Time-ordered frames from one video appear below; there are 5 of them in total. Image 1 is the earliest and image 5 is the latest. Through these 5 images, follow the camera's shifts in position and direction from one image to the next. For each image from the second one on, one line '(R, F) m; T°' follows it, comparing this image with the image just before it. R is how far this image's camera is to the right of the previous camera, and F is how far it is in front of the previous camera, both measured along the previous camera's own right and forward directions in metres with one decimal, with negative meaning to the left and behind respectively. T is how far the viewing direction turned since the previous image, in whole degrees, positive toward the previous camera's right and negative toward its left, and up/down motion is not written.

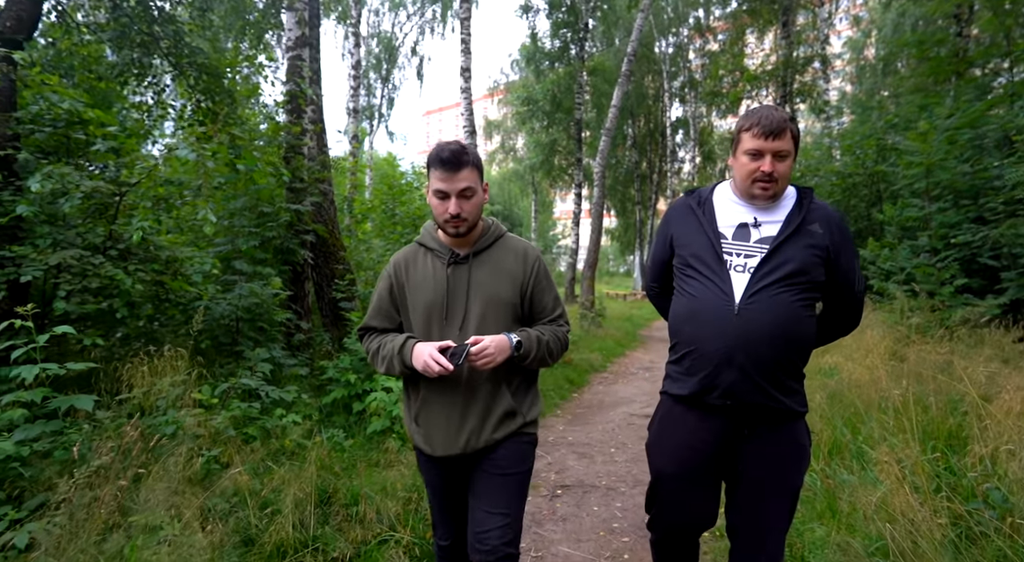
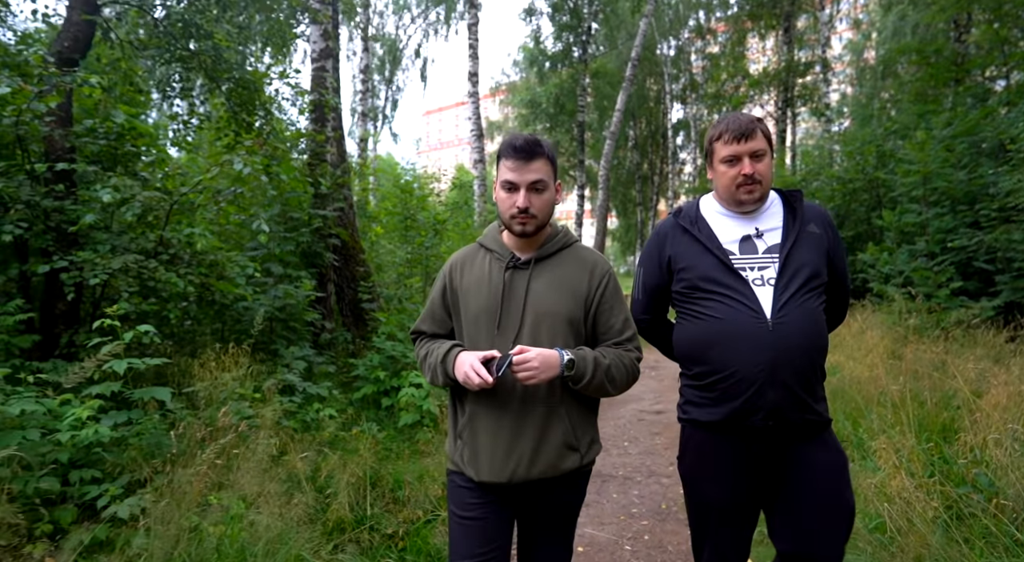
(-0.2, -0.3) m; 0°
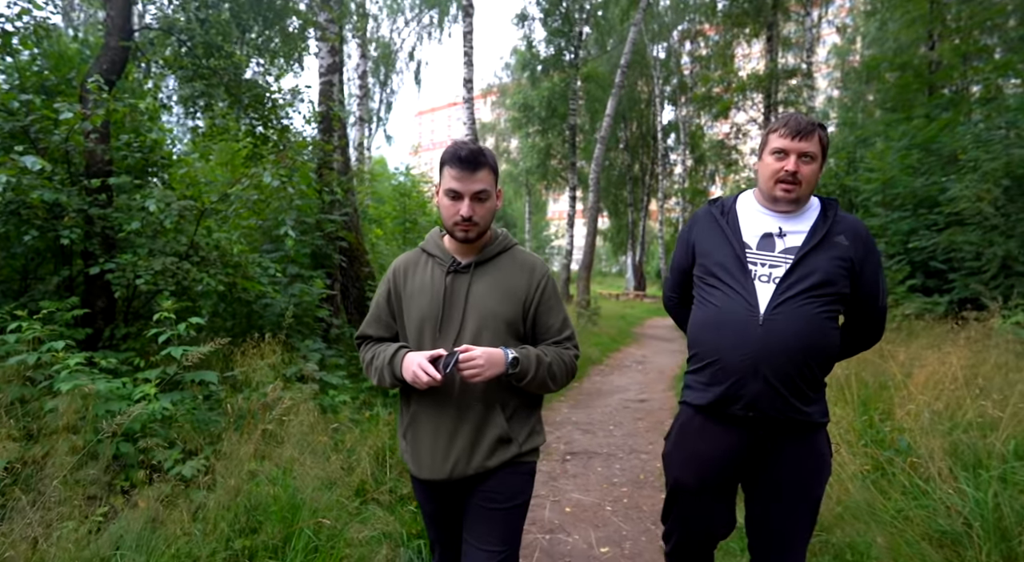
(0.0, -0.5) m; +1°
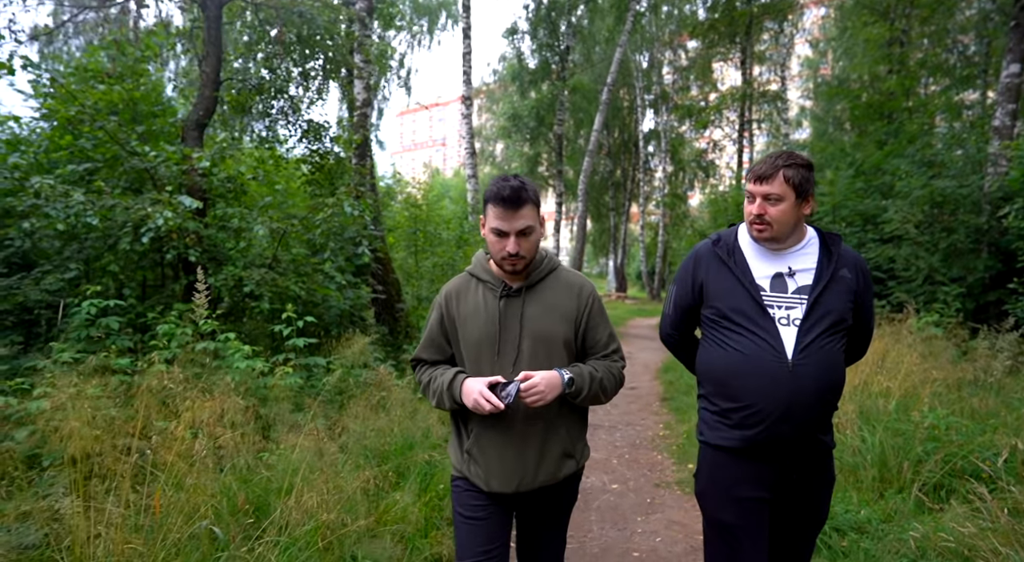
(-0.5, -1.2) m; +2°
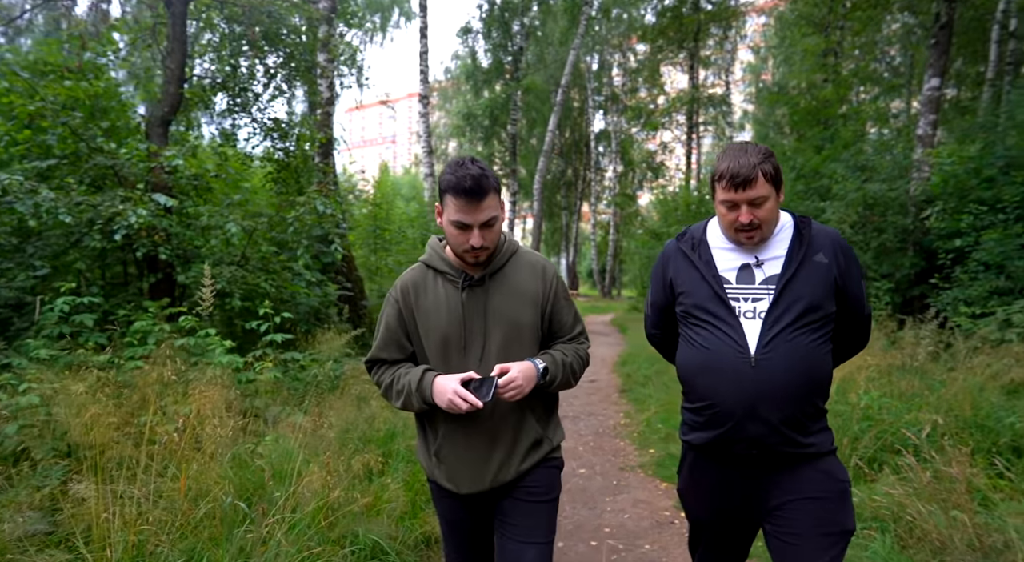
(-0.2, -0.2) m; +5°
